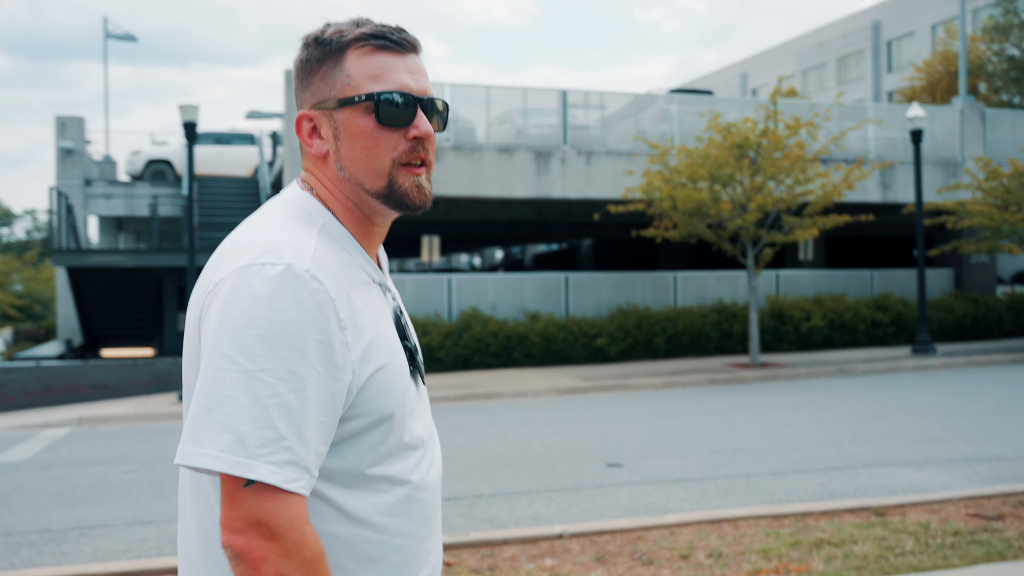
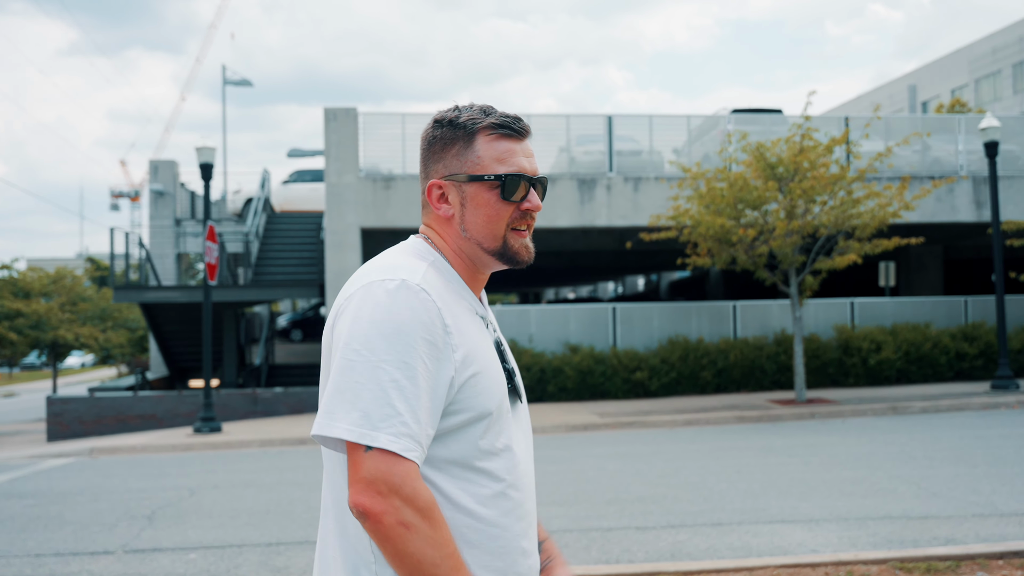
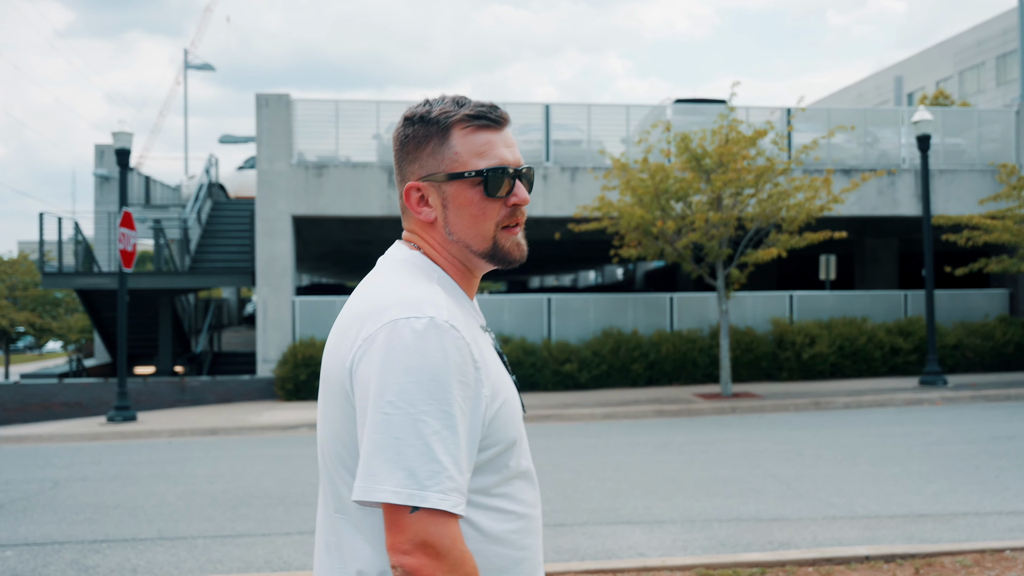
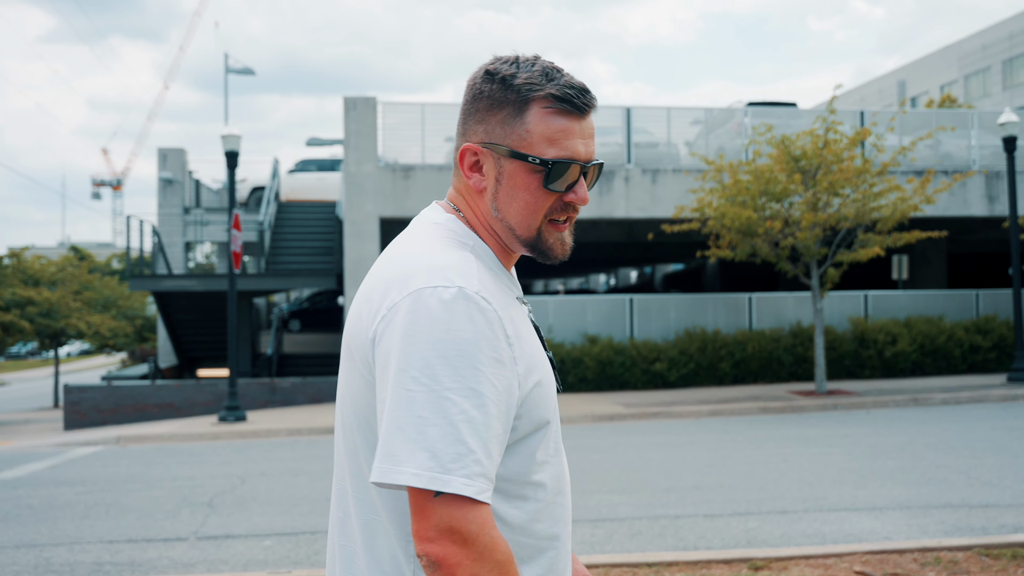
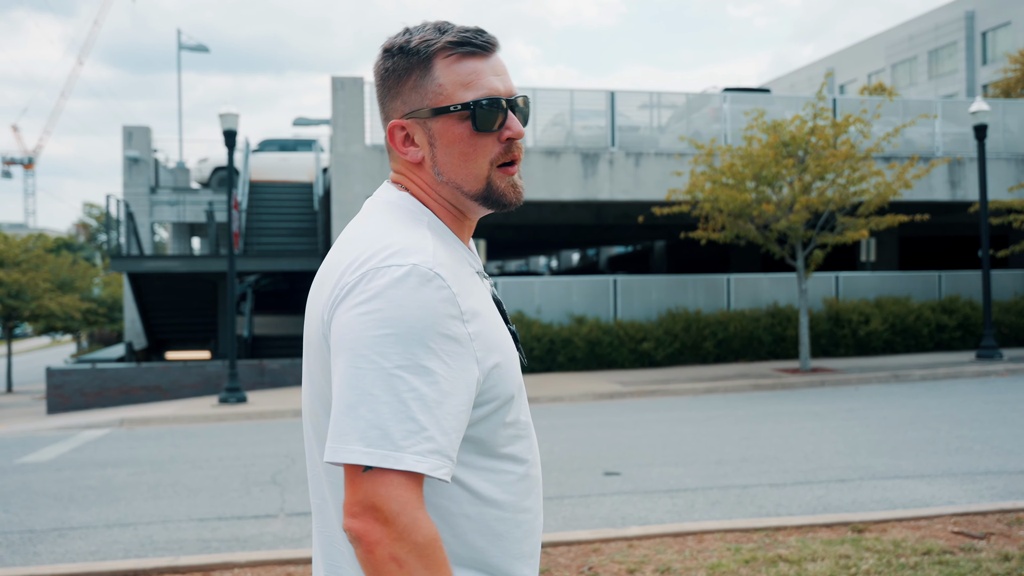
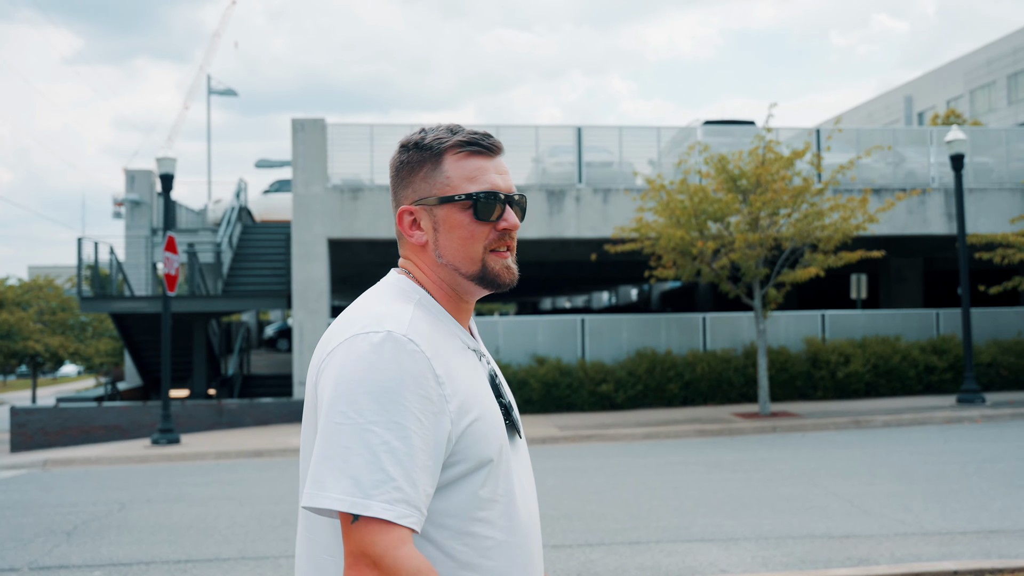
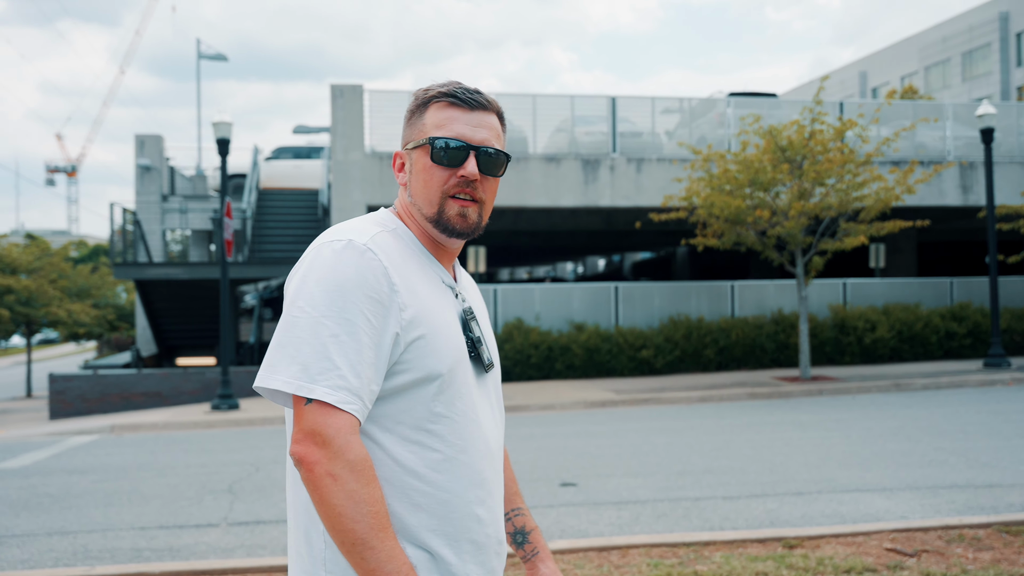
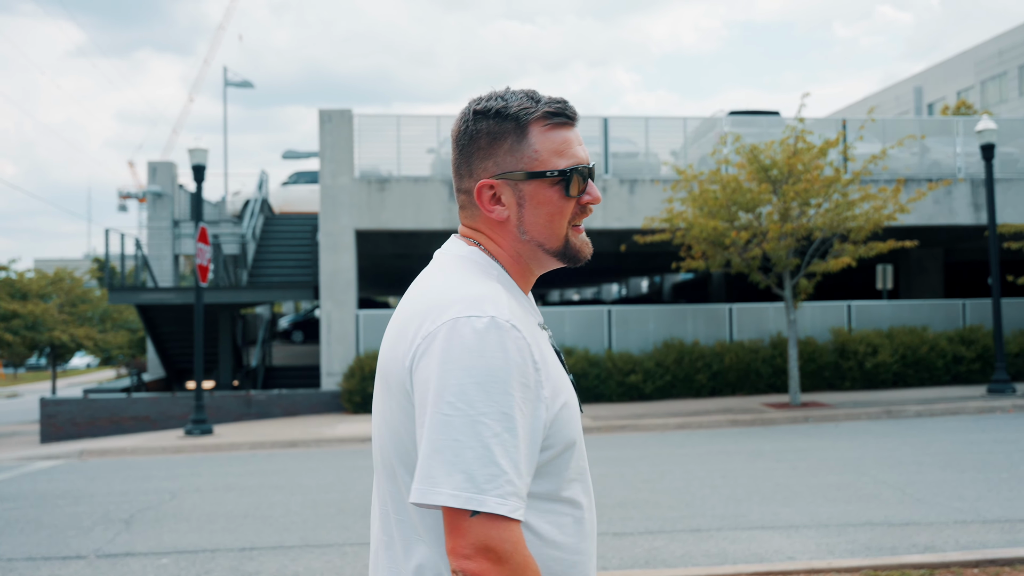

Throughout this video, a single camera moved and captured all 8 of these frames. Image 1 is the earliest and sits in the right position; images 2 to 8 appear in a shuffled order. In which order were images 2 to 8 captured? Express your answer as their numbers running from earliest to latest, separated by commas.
5, 7, 4, 2, 8, 6, 3
